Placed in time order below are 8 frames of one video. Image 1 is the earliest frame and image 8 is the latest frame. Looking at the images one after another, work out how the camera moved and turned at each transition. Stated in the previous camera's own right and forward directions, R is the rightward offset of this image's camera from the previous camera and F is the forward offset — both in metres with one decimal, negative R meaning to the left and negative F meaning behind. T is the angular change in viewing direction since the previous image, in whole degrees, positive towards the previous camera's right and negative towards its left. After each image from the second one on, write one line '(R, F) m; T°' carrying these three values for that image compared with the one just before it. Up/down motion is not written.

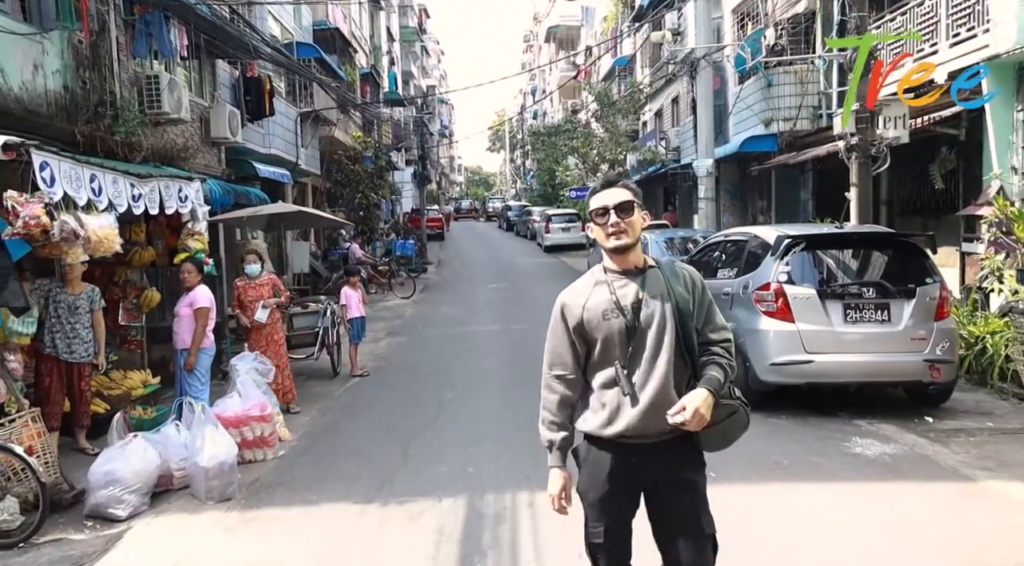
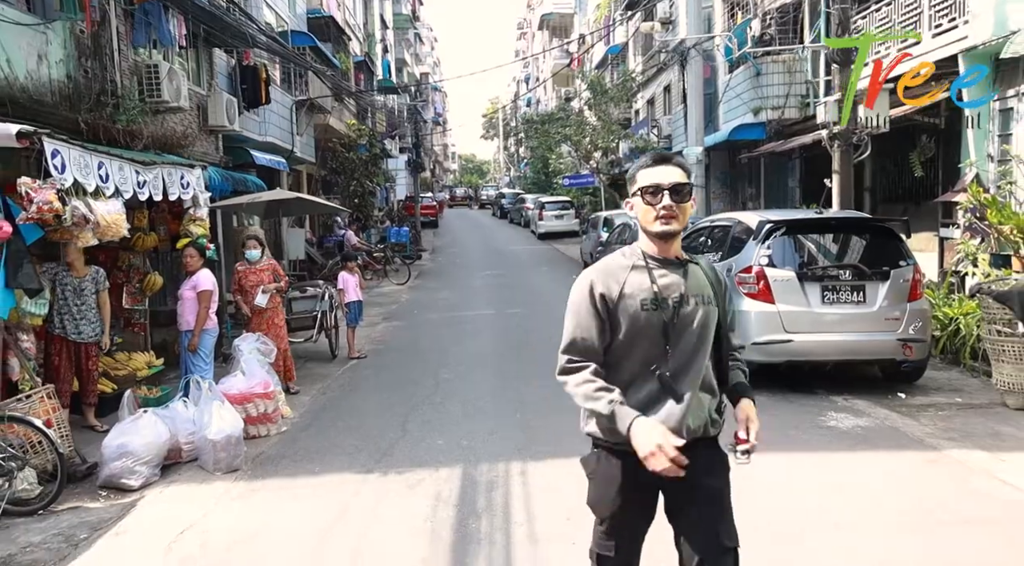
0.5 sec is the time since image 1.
(0.0, -0.3) m; 0°
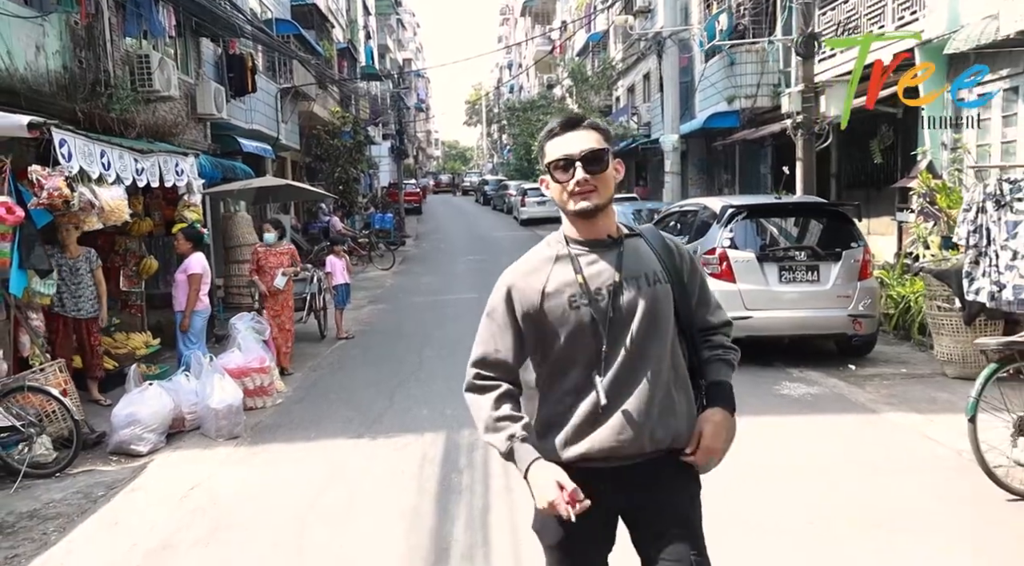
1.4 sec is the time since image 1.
(0.0, -0.5) m; +1°
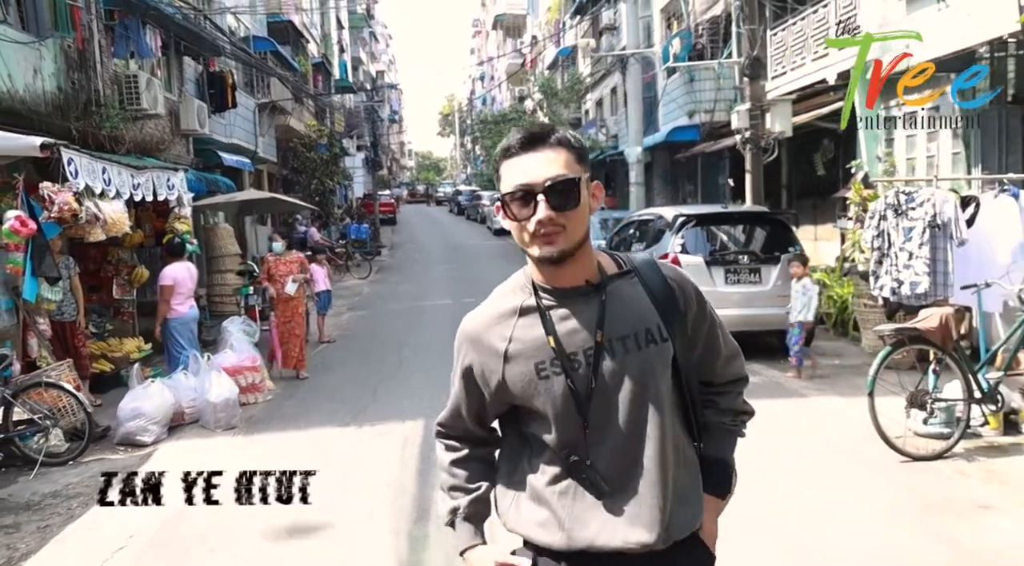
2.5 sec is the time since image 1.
(0.0, -0.7) m; +2°
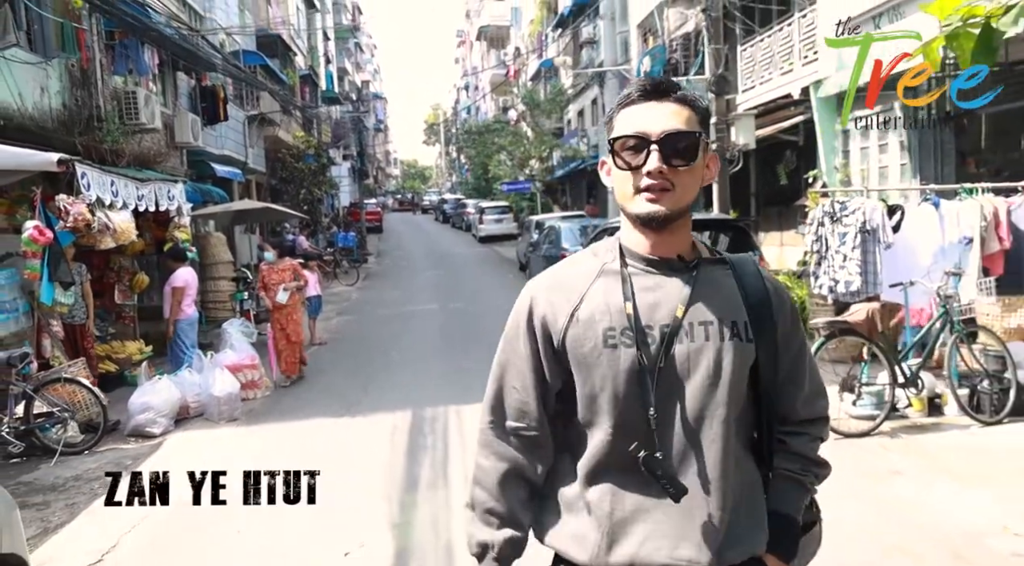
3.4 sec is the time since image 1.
(+0.1, -0.6) m; +1°
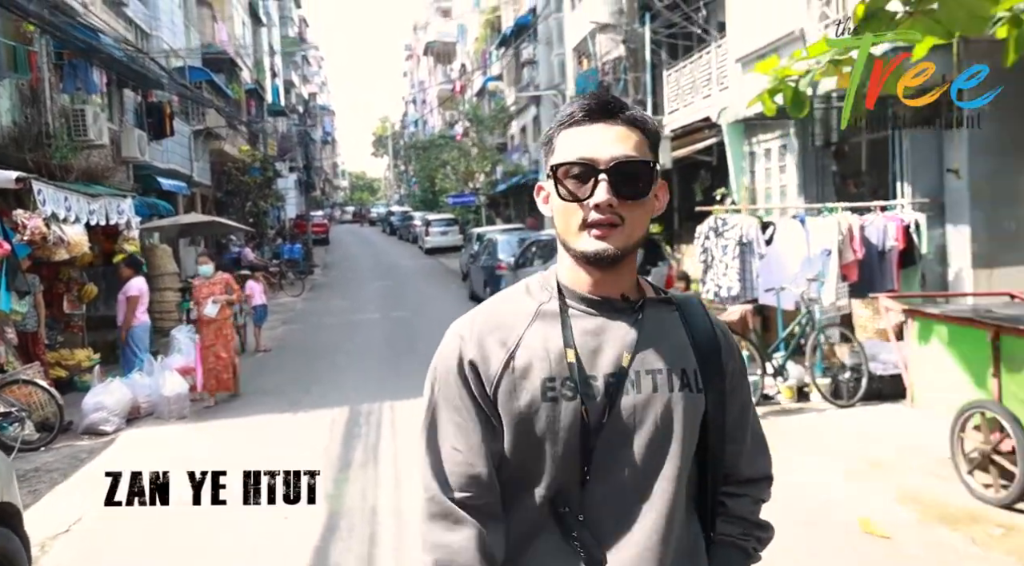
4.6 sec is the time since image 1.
(+0.2, -0.8) m; +3°
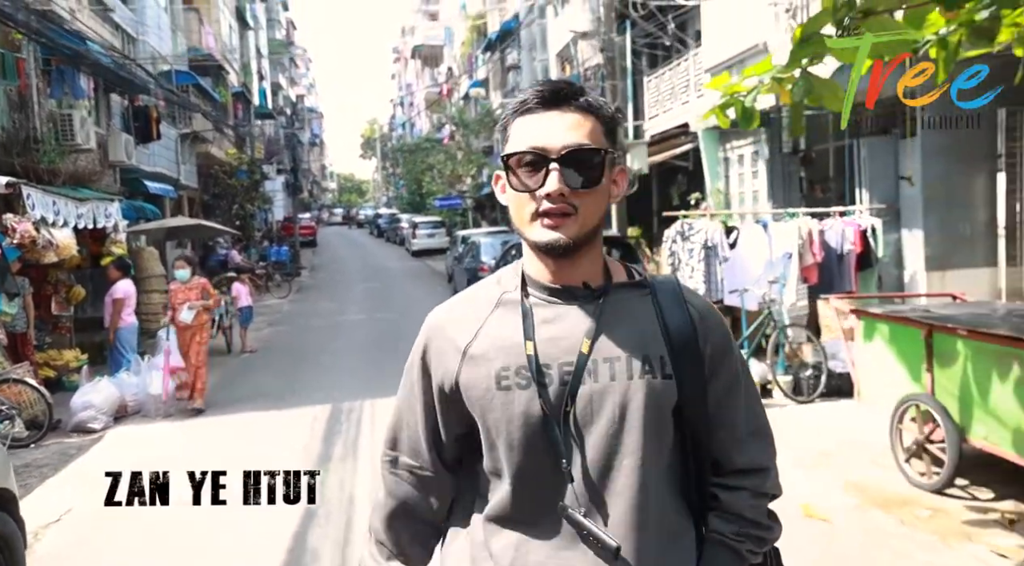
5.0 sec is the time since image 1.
(+0.1, -0.3) m; +1°
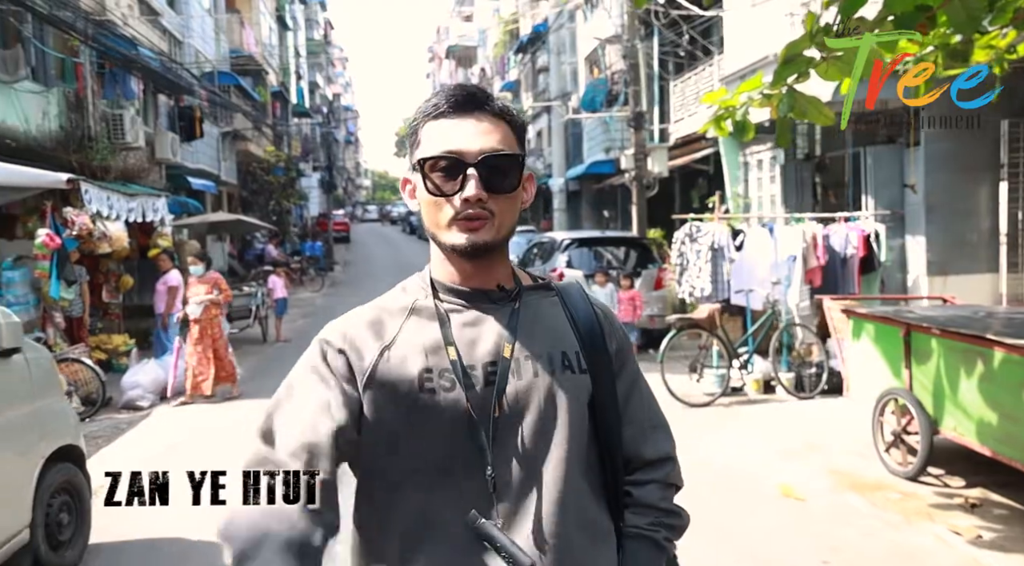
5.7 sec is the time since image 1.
(+0.1, -0.5) m; -2°
